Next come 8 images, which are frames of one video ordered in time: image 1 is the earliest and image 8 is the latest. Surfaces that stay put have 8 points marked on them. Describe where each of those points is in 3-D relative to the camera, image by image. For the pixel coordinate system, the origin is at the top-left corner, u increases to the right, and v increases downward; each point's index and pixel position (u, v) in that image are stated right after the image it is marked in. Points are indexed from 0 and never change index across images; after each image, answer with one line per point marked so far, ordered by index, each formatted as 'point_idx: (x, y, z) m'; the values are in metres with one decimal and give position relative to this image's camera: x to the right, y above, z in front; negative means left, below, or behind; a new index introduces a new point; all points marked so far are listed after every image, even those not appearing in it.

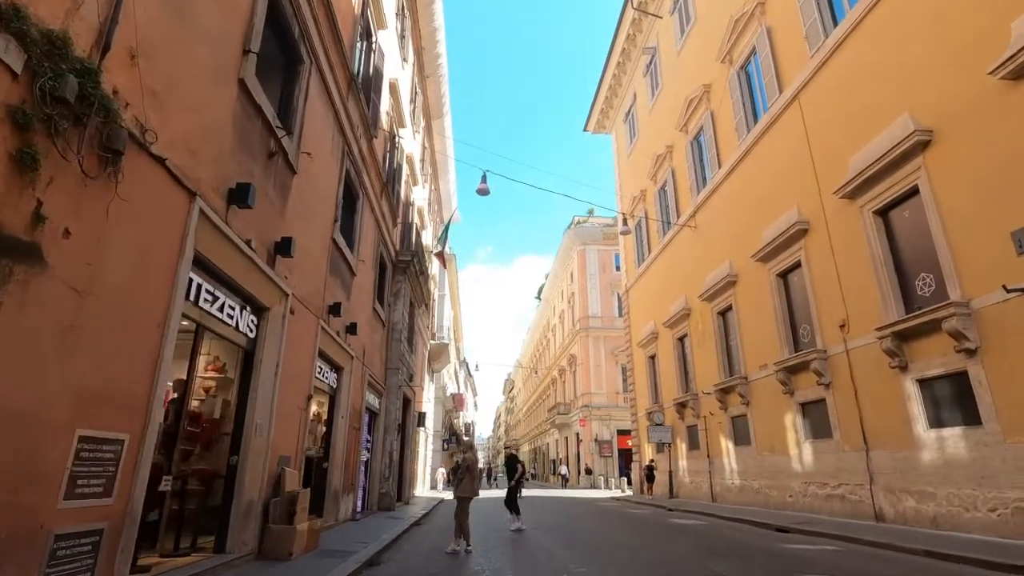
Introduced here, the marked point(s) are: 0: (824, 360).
0: (+7.3, -1.7, +12.4) m
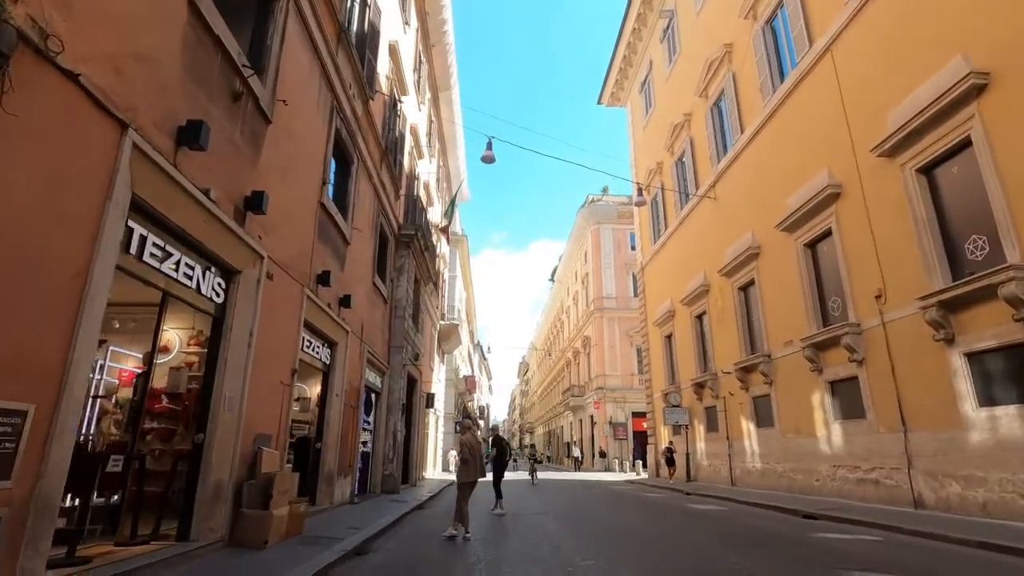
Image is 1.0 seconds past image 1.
0: (+7.4, -1.0, +11.4) m
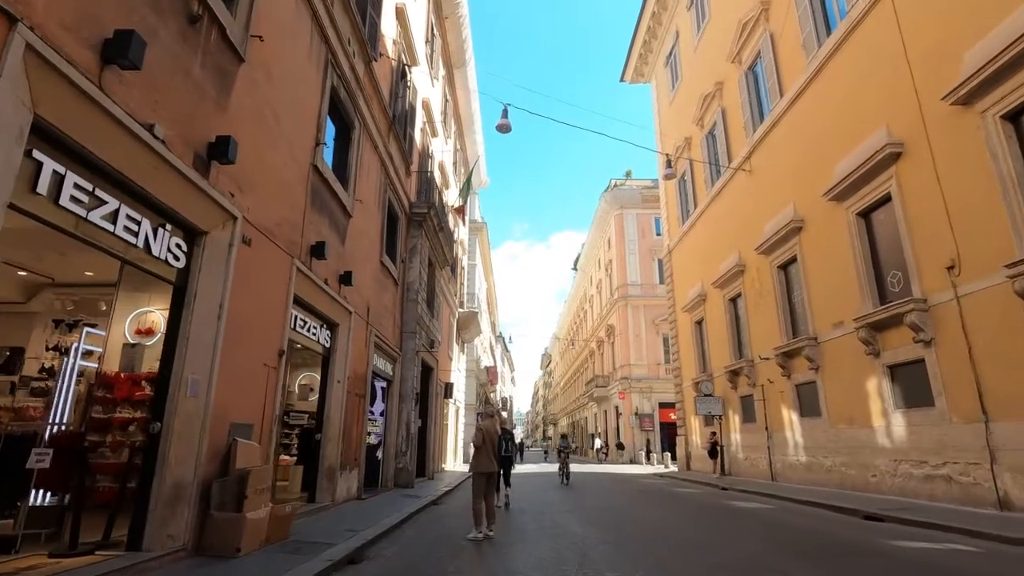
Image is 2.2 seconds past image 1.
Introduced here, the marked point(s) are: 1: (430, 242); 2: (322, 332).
0: (+7.7, -0.5, +10.1) m
1: (-2.6, +1.5, +16.9) m
2: (-3.2, -0.7, +8.9) m
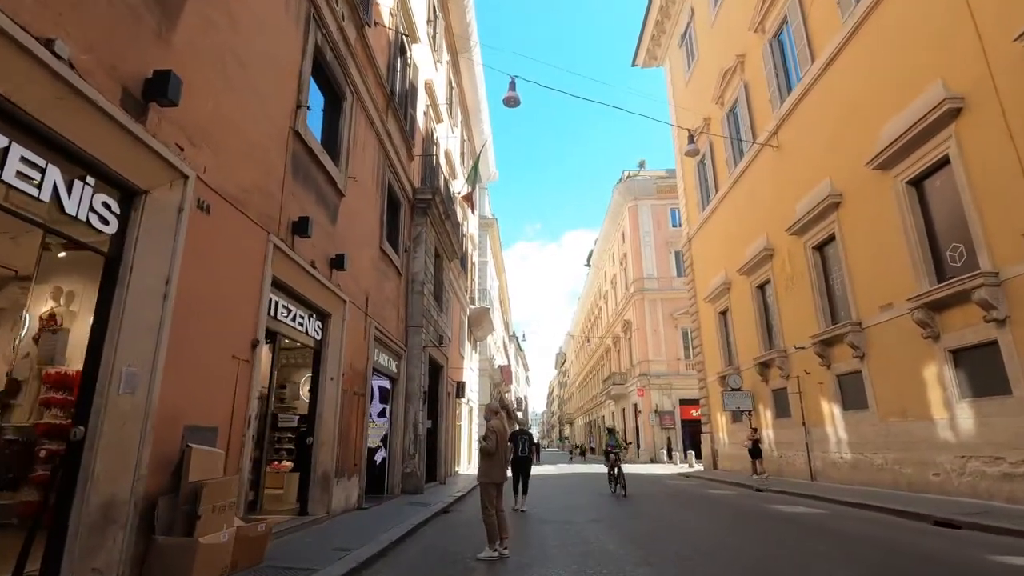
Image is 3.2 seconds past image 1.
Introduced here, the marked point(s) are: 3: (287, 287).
0: (+8.0, 0.0, +8.8) m
1: (-2.3, +1.7, +15.9) m
2: (-3.0, -0.5, +7.9) m
3: (-2.9, 0.0, +6.9) m
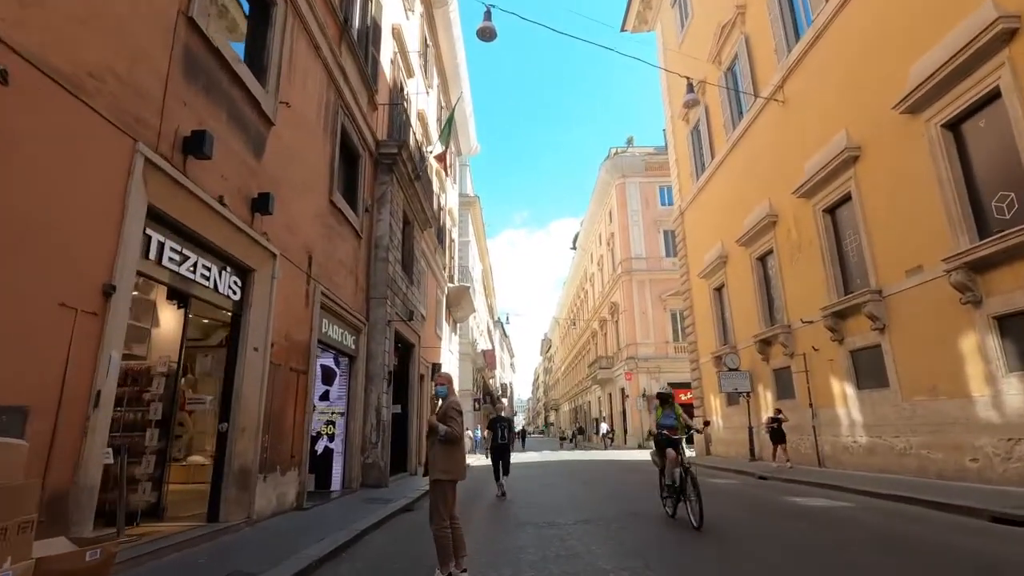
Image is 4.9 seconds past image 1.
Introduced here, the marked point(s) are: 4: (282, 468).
0: (+7.6, +0.7, +7.4) m
1: (-2.8, +2.5, +14.1) m
2: (-3.3, +0.1, +6.2) m
3: (-3.3, +0.6, +5.2) m
4: (-3.1, -2.4, +7.2) m
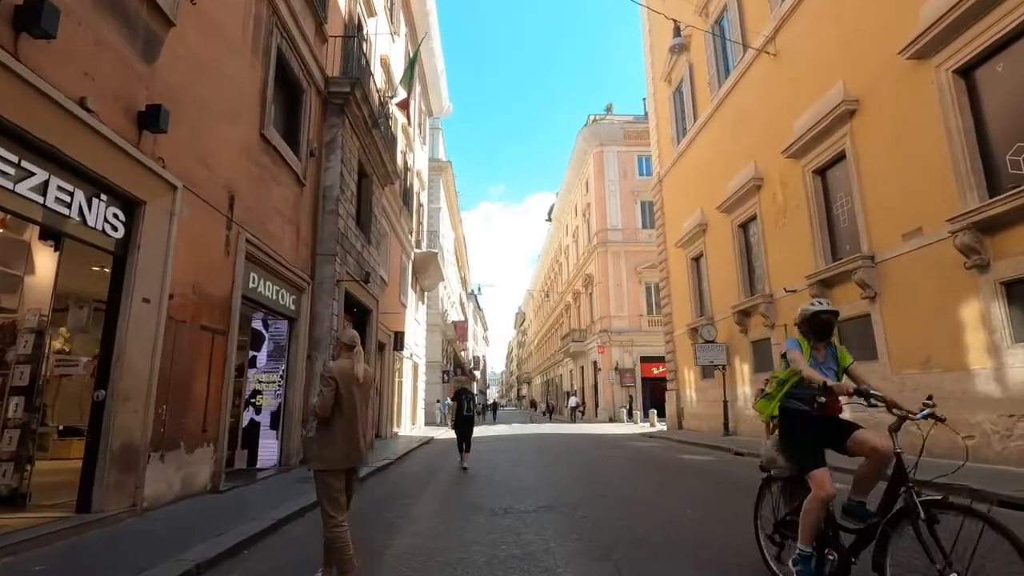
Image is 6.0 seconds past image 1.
0: (+7.1, +1.2, +6.6) m
1: (-3.6, +3.5, +12.7) m
2: (-3.8, +0.7, +4.9) m
3: (-3.7, +1.2, +3.9) m
4: (-3.6, -1.7, +6.0) m
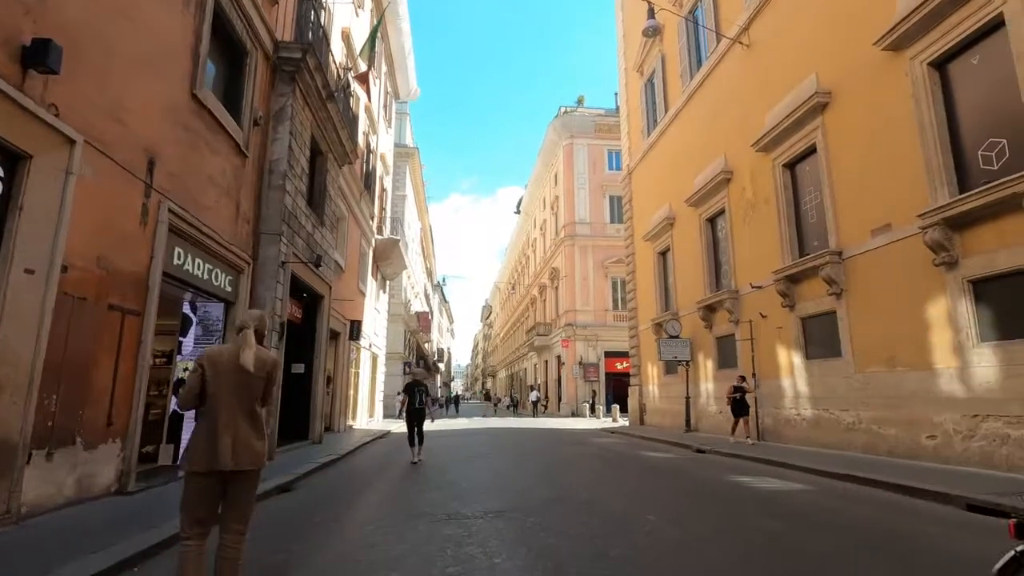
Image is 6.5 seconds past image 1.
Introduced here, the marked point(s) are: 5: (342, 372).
0: (+6.6, +1.2, +6.4) m
1: (-4.4, +3.8, +11.9) m
2: (-4.2, +1.0, +4.1) m
3: (-4.0, +1.4, +3.1) m
4: (-4.1, -1.5, +5.2) m
5: (-5.1, -2.5, +16.0) m
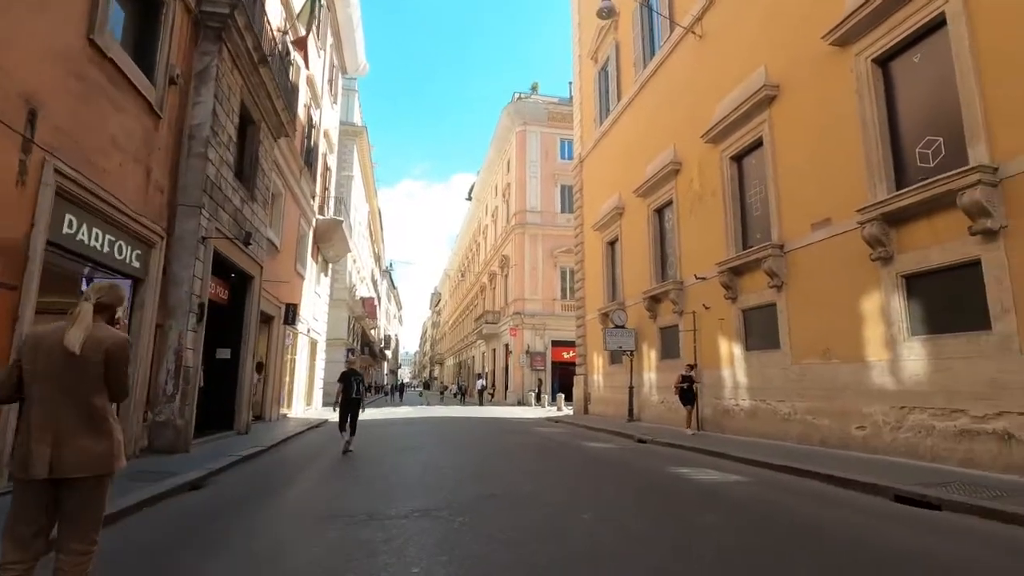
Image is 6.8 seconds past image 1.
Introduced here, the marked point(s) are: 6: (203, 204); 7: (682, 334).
0: (+5.9, +1.2, +6.5) m
1: (-5.5, +4.3, +10.9) m
2: (-4.6, +1.2, +3.3) m
3: (-4.3, +1.7, +2.3) m
4: (-4.8, -1.2, +4.5) m
5: (-6.7, -1.9, +15.1) m
6: (-5.2, +1.4, +9.1) m
7: (+4.3, -1.2, +13.5) m
